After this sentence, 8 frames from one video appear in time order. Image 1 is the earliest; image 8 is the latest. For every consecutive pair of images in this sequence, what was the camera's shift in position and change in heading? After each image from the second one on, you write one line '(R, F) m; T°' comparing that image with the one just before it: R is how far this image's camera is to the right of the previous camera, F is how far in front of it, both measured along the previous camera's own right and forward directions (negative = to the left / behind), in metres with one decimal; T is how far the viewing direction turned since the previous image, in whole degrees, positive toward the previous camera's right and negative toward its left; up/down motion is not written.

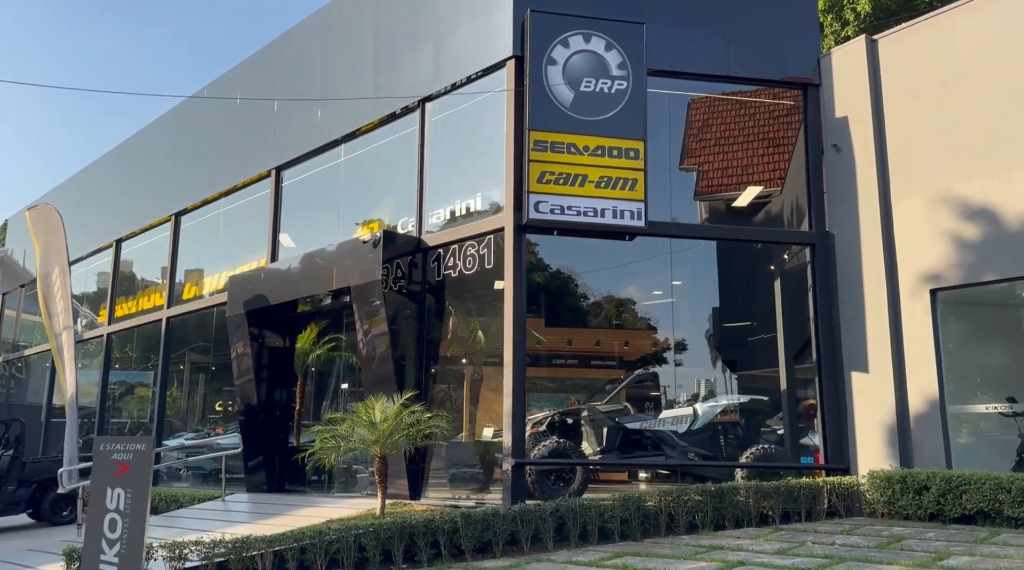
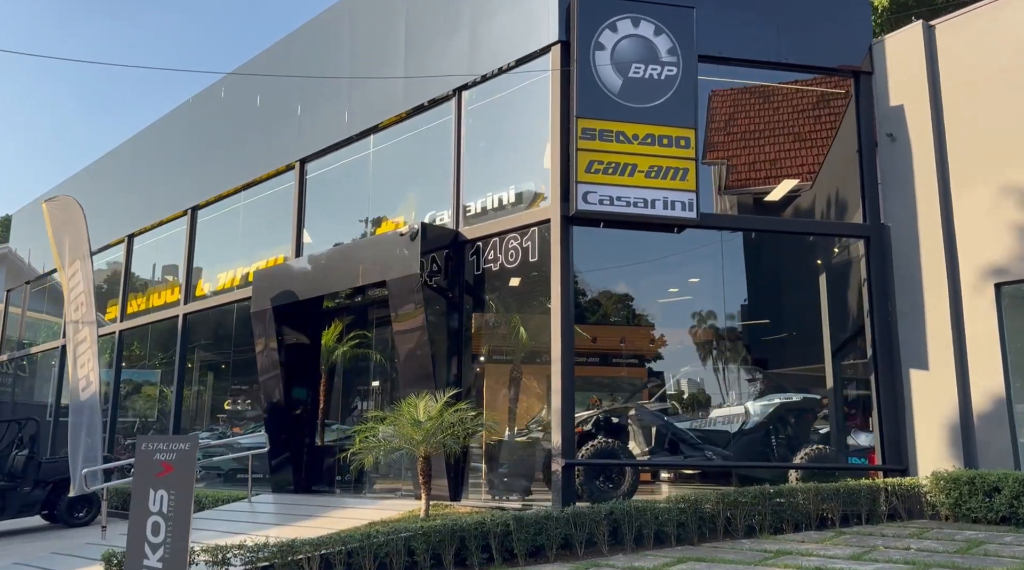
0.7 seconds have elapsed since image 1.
(-0.6, +0.4) m; 0°
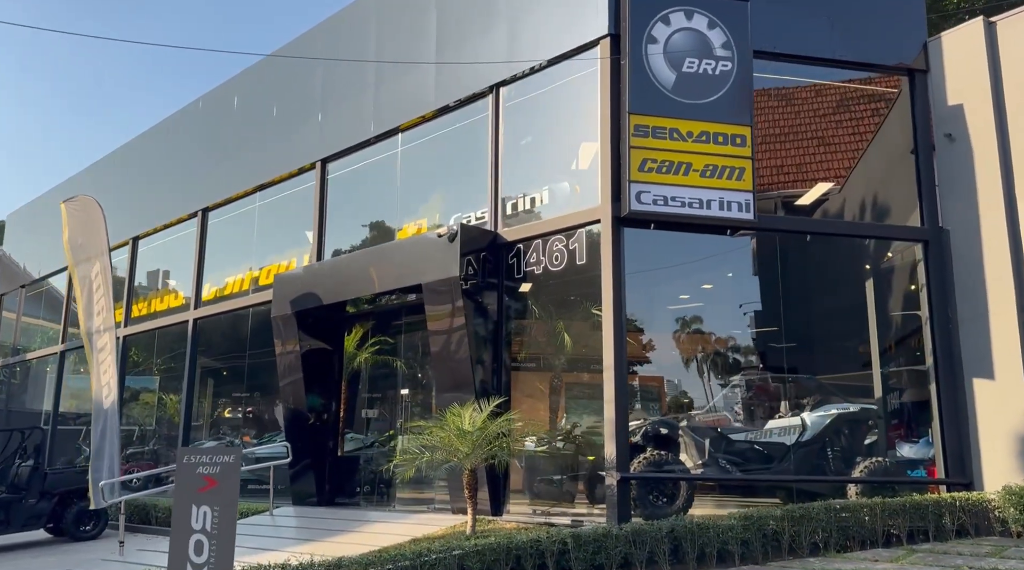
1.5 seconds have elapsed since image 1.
(-0.7, +0.5) m; +1°
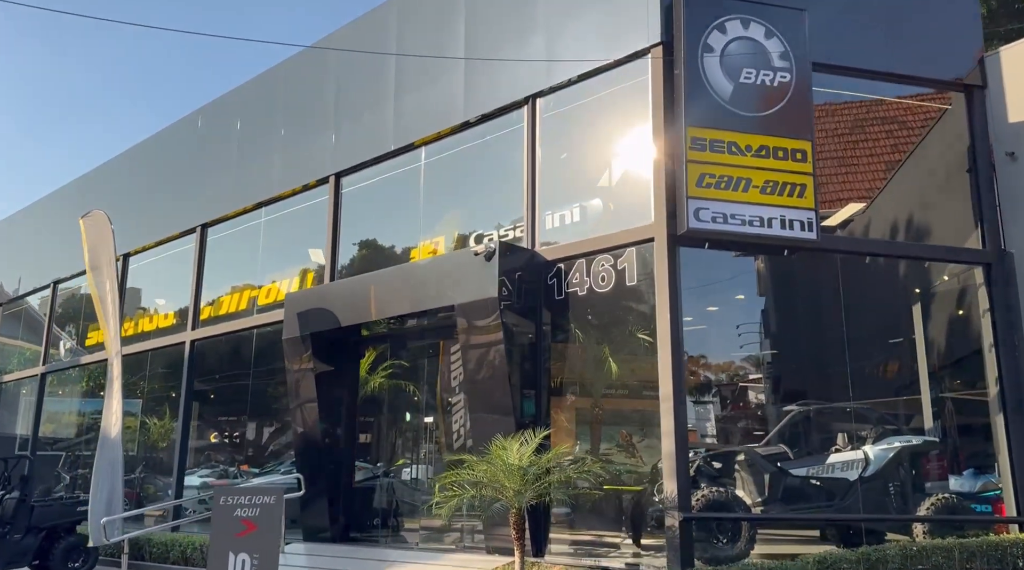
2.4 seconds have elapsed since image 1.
(-0.7, +0.7) m; +2°
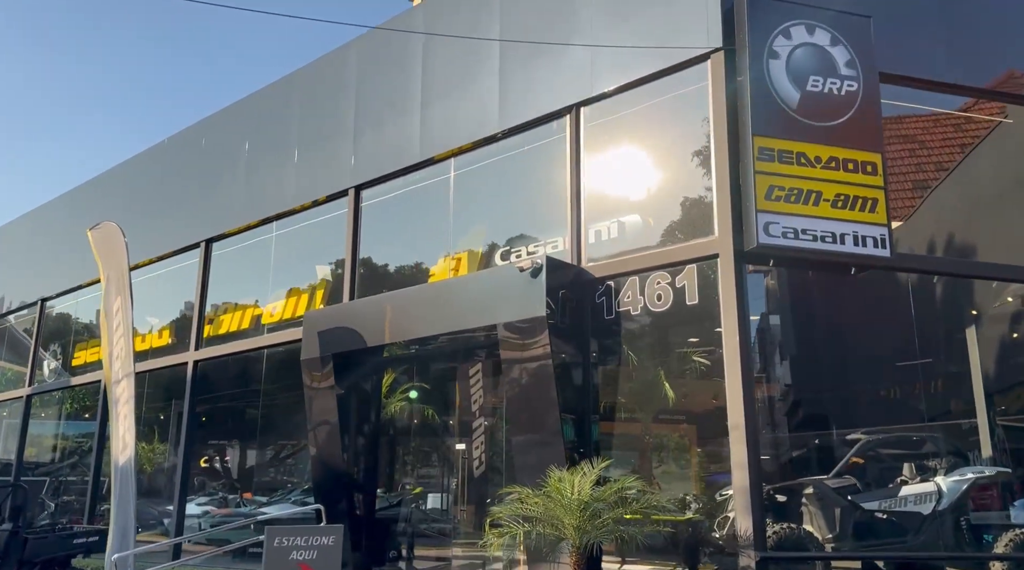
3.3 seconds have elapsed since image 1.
(-0.7, +0.6) m; +1°
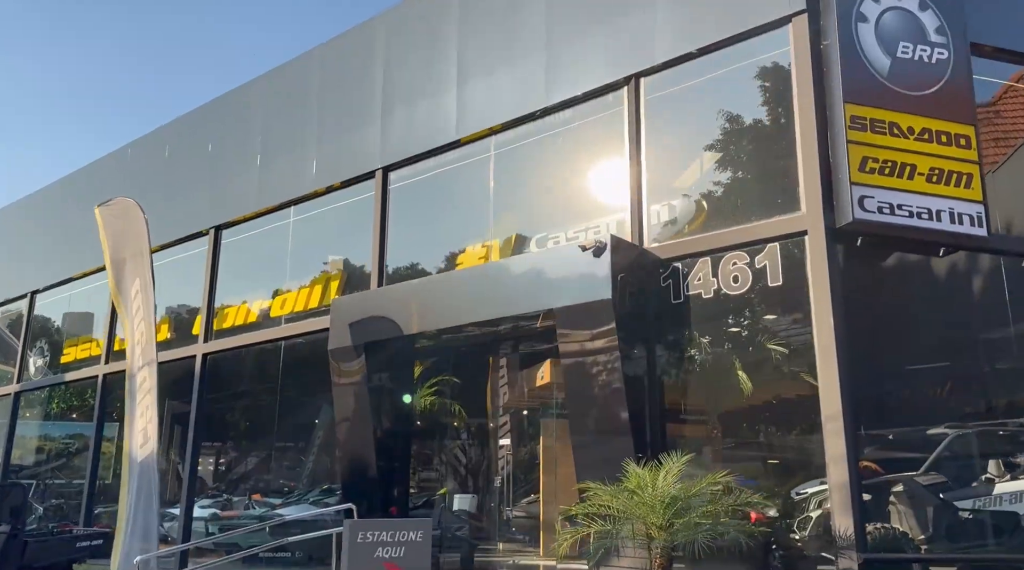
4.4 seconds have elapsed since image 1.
(-0.8, +0.7) m; +1°
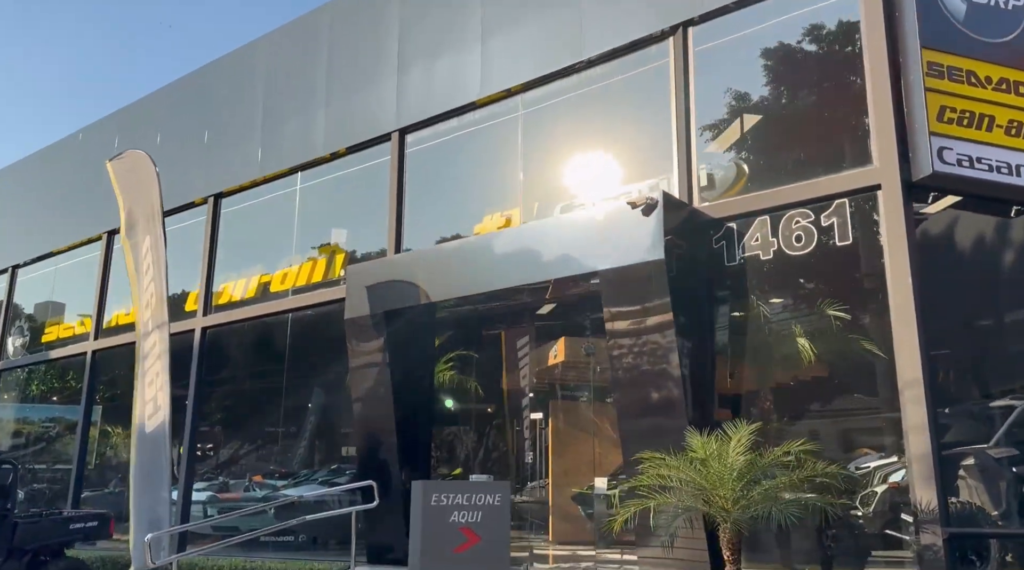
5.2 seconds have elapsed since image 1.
(-0.6, +0.6) m; +2°
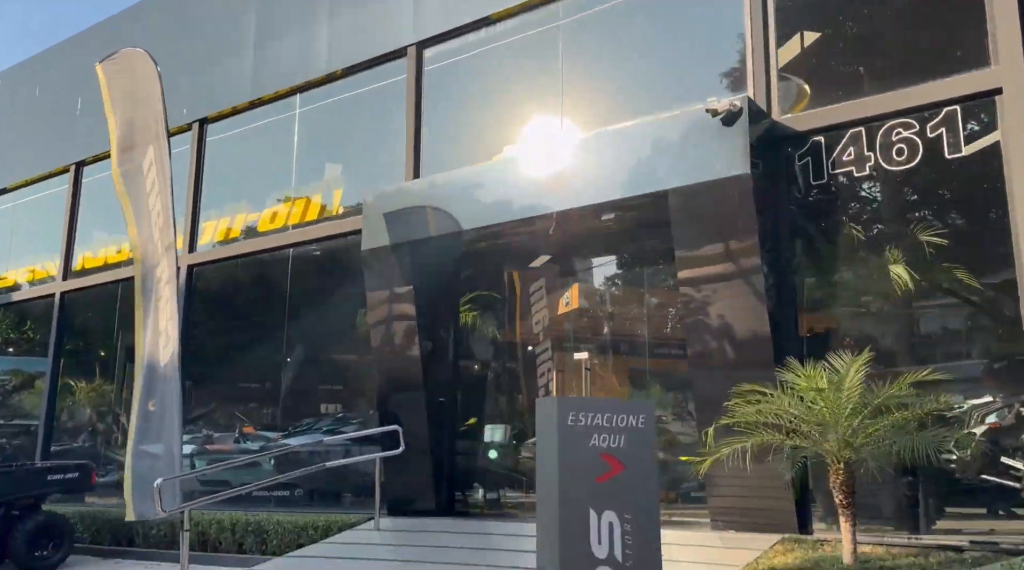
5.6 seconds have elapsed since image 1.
(-0.8, +0.9) m; +3°
